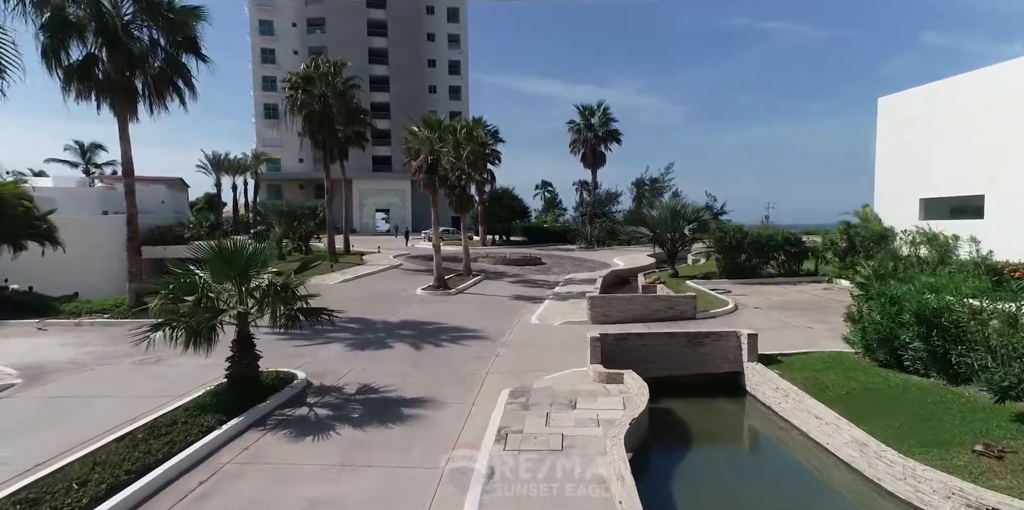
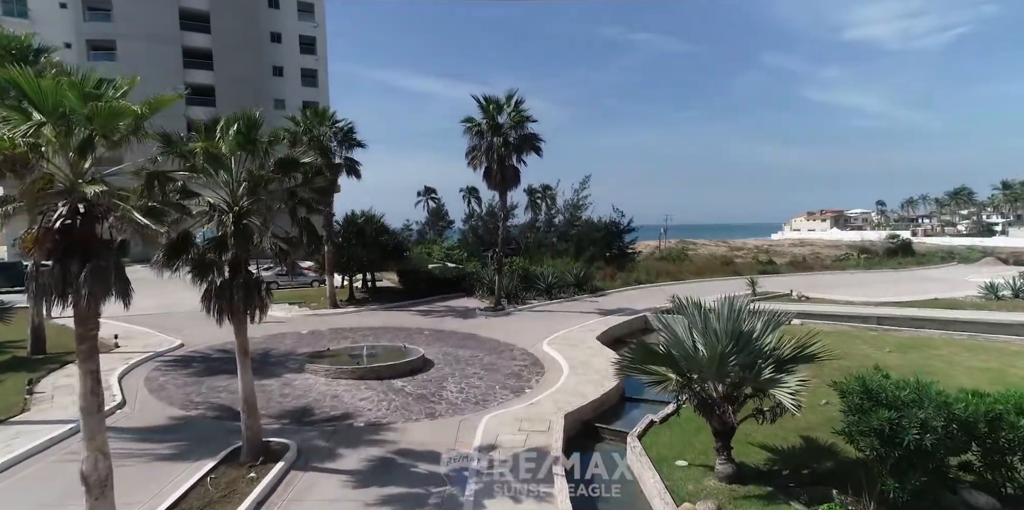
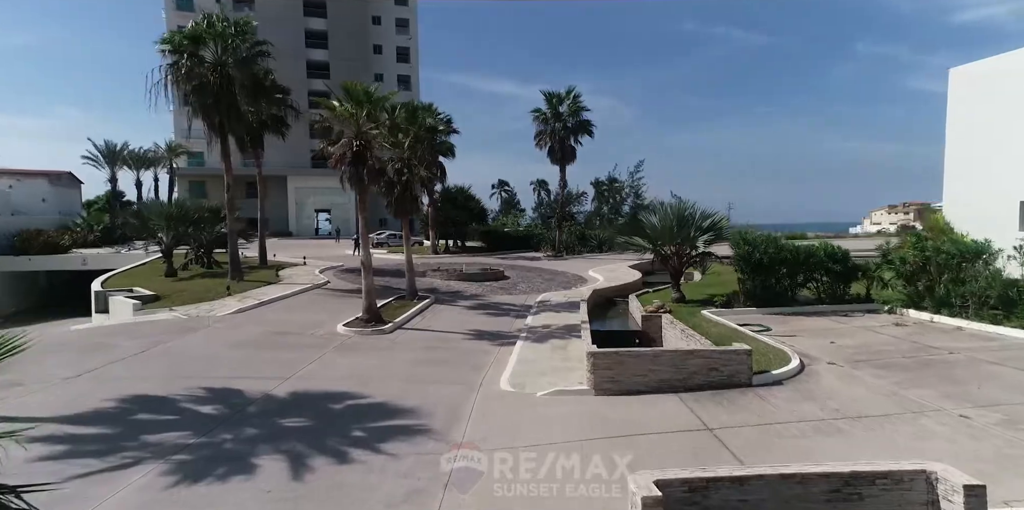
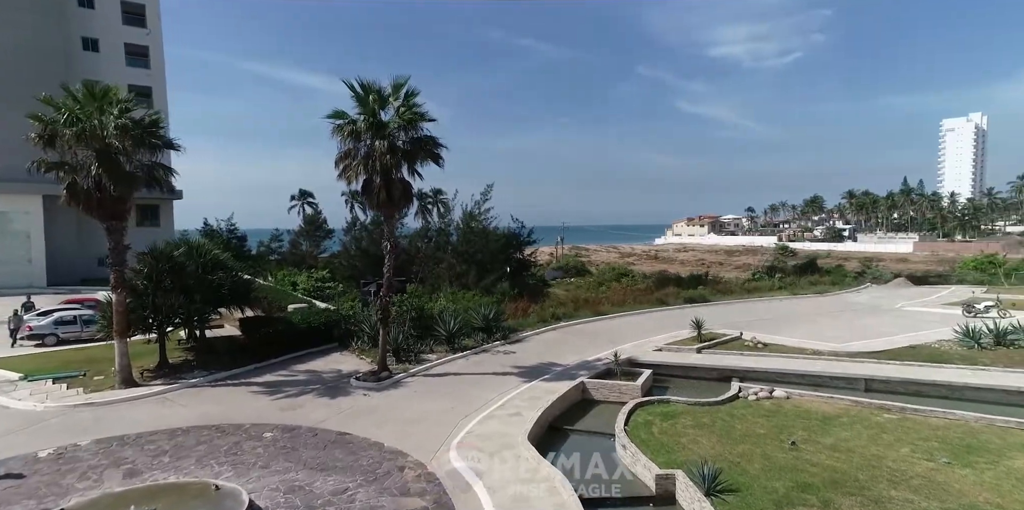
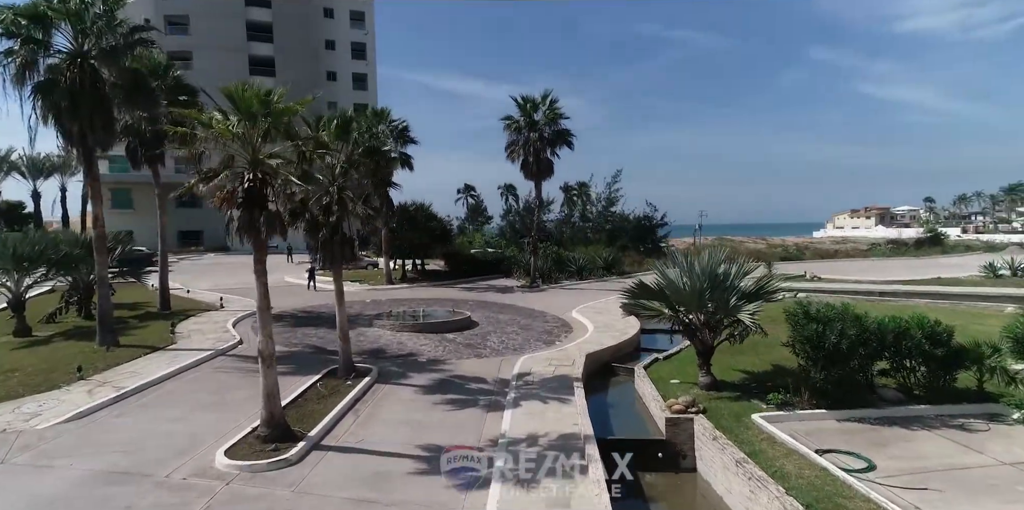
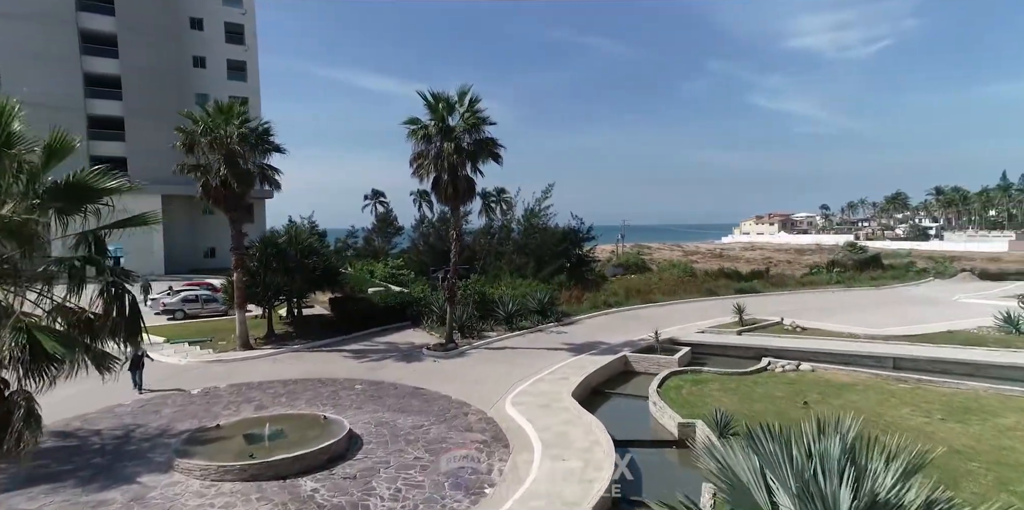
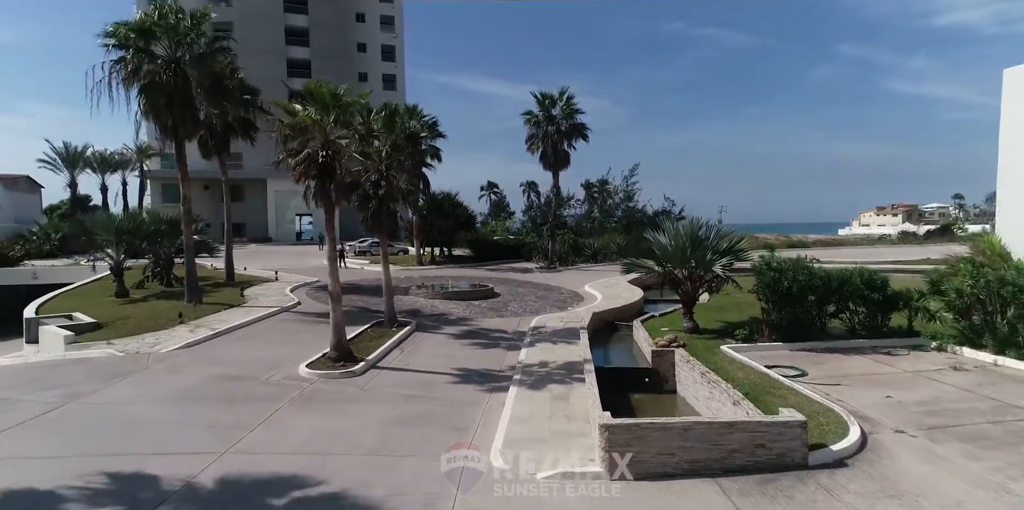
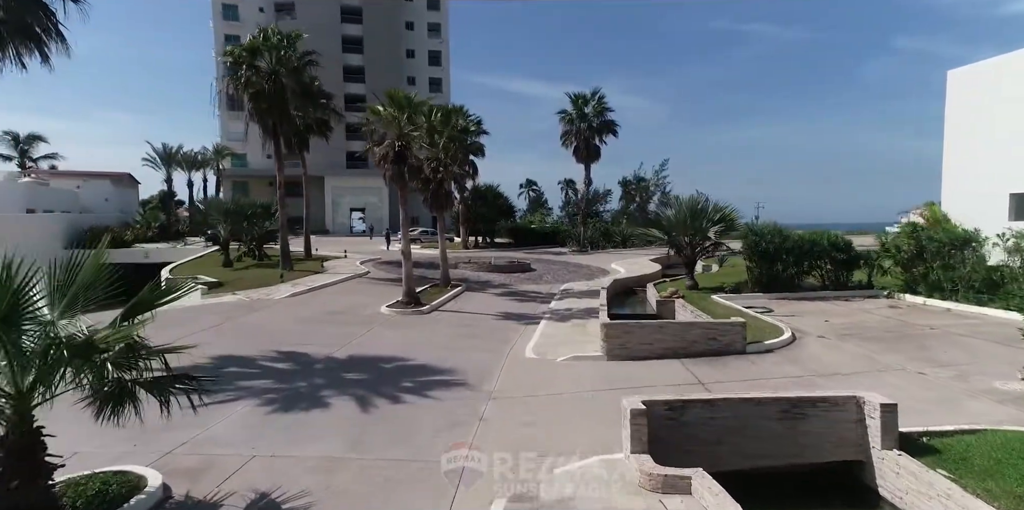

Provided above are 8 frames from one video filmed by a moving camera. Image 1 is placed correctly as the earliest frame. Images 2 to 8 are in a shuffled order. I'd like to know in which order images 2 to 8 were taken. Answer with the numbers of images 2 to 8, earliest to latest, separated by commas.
8, 3, 7, 5, 2, 6, 4
